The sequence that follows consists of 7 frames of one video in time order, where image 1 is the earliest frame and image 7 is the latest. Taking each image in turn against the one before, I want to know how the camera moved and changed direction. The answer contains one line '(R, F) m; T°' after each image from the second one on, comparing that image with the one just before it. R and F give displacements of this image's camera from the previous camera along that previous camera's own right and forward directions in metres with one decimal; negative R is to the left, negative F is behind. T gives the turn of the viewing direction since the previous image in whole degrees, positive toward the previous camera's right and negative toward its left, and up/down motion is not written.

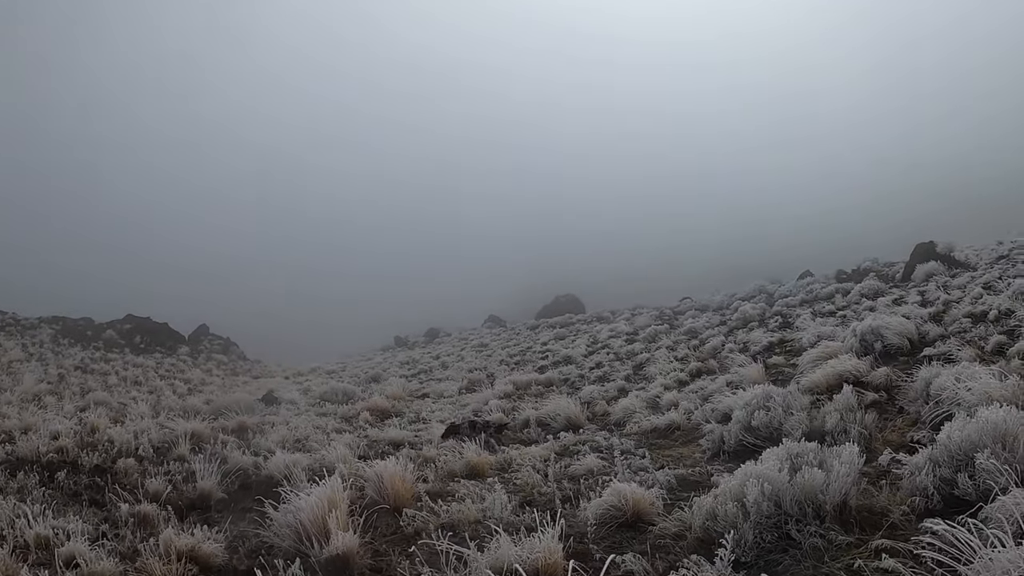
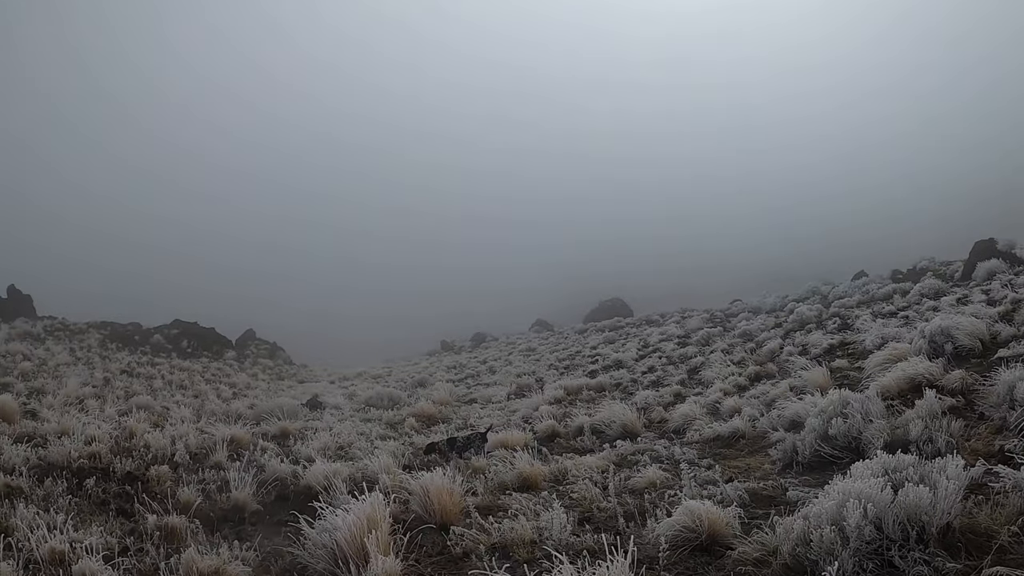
(-0.2, +0.7) m; -5°
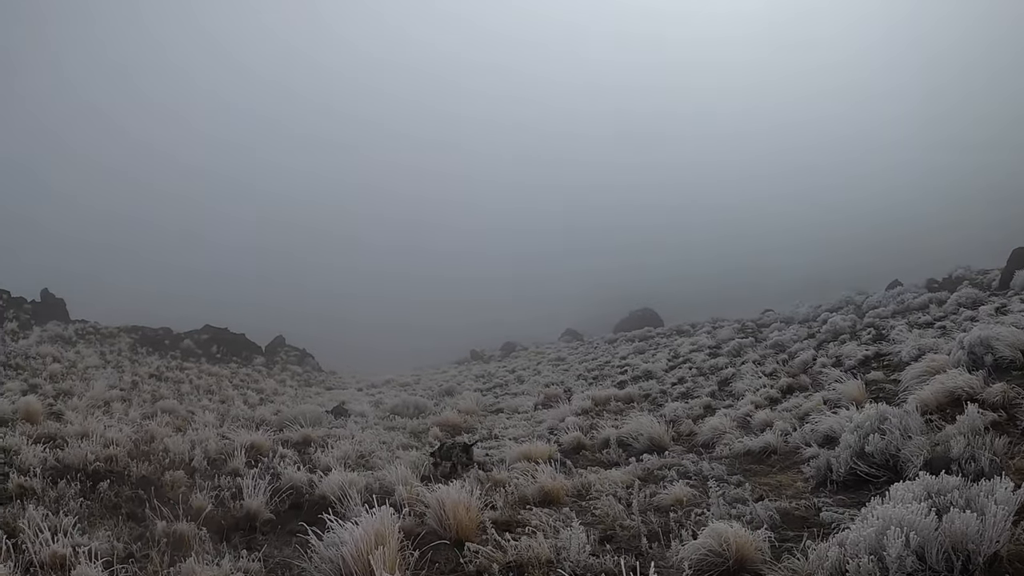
(+0.1, +0.3) m; -3°
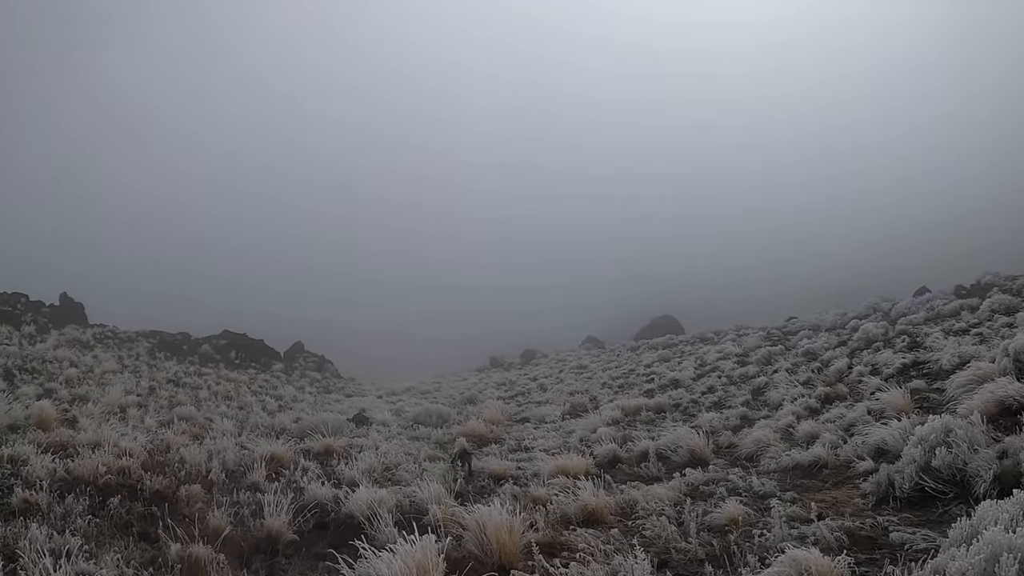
(-0.3, +0.5) m; -2°
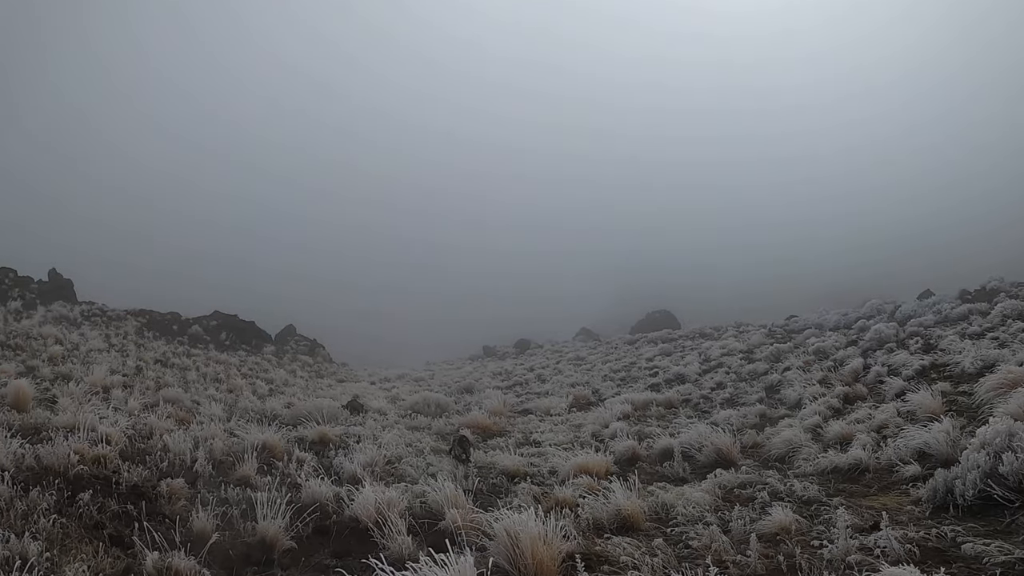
(-0.4, +0.6) m; +1°
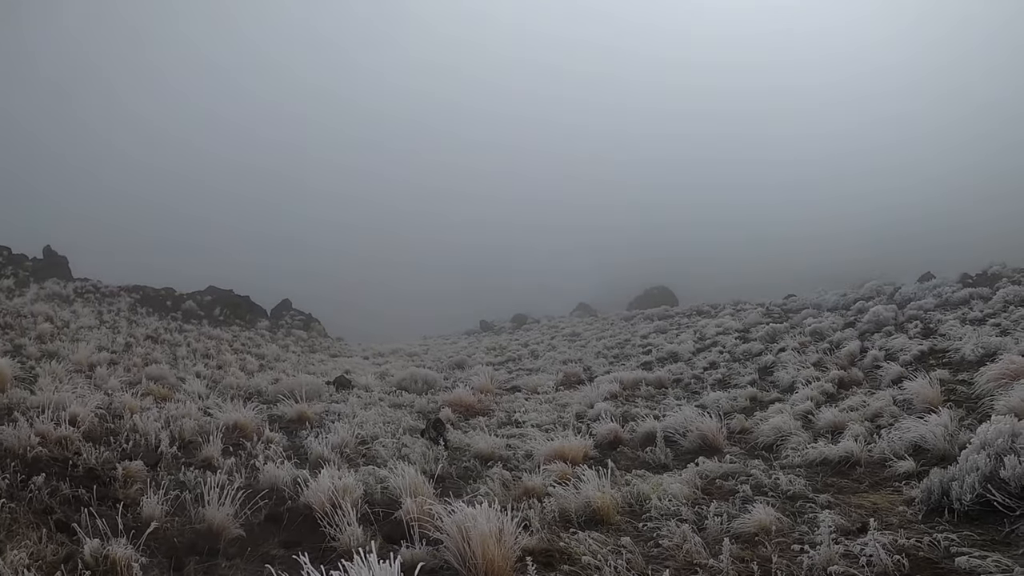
(+0.4, +0.2) m; 0°
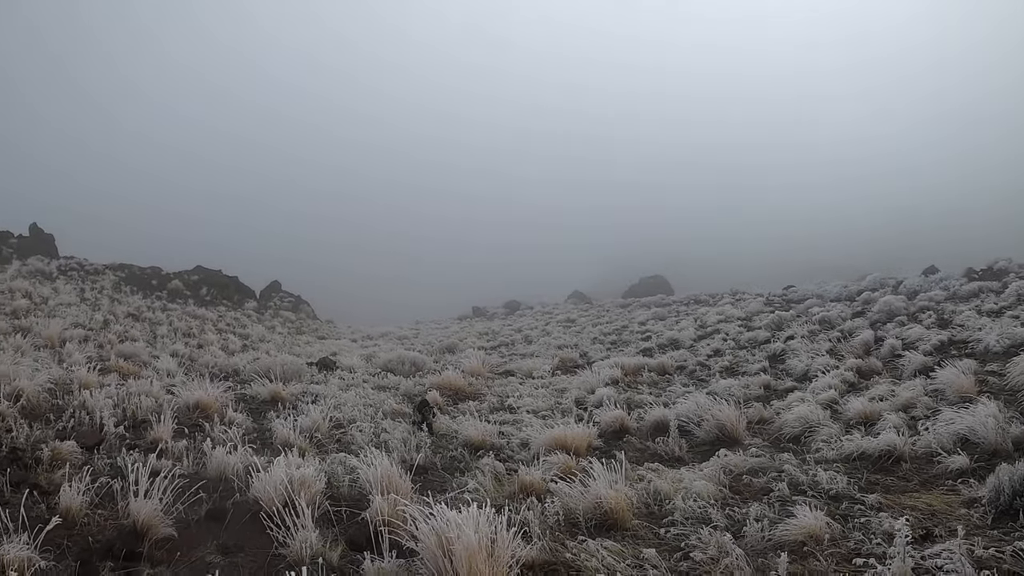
(0.0, +0.8) m; 0°
